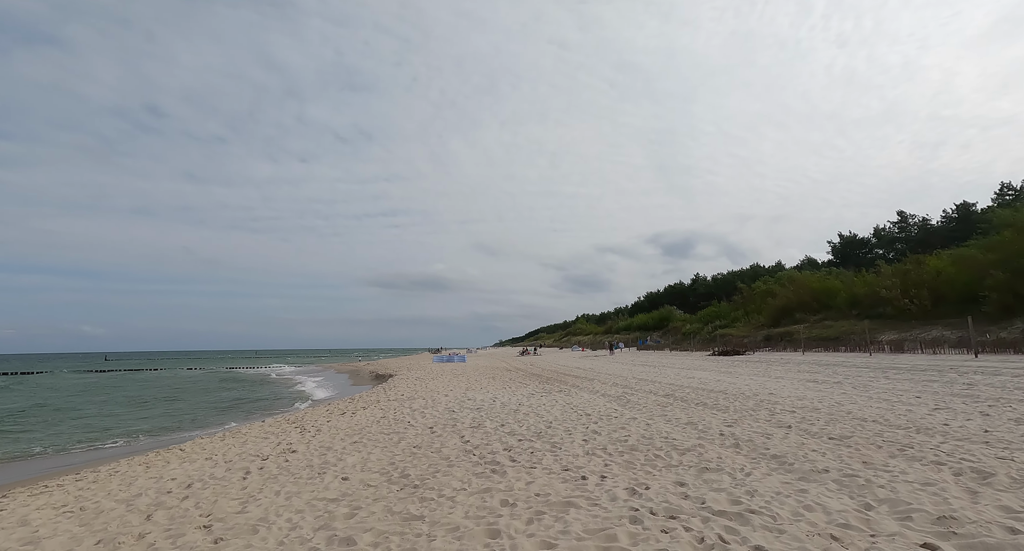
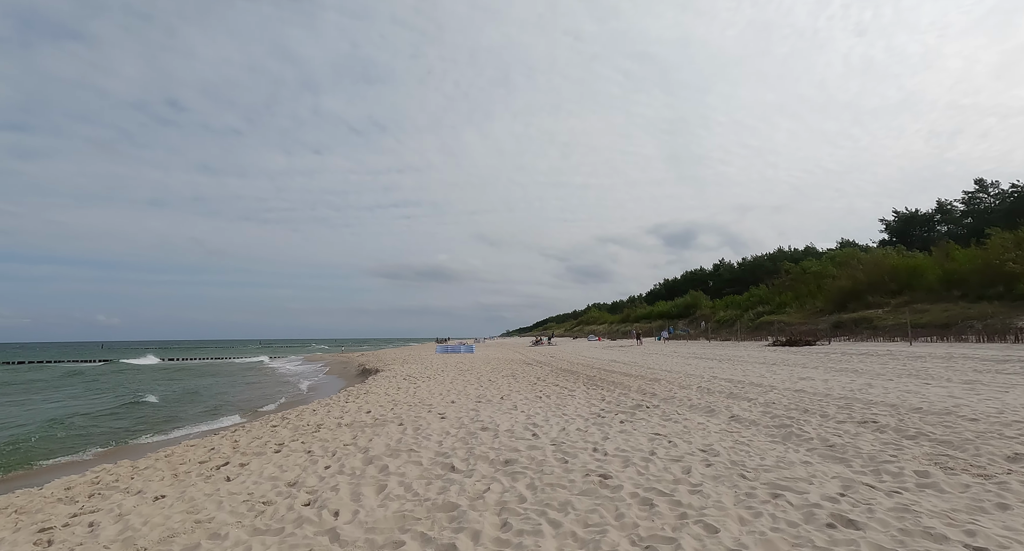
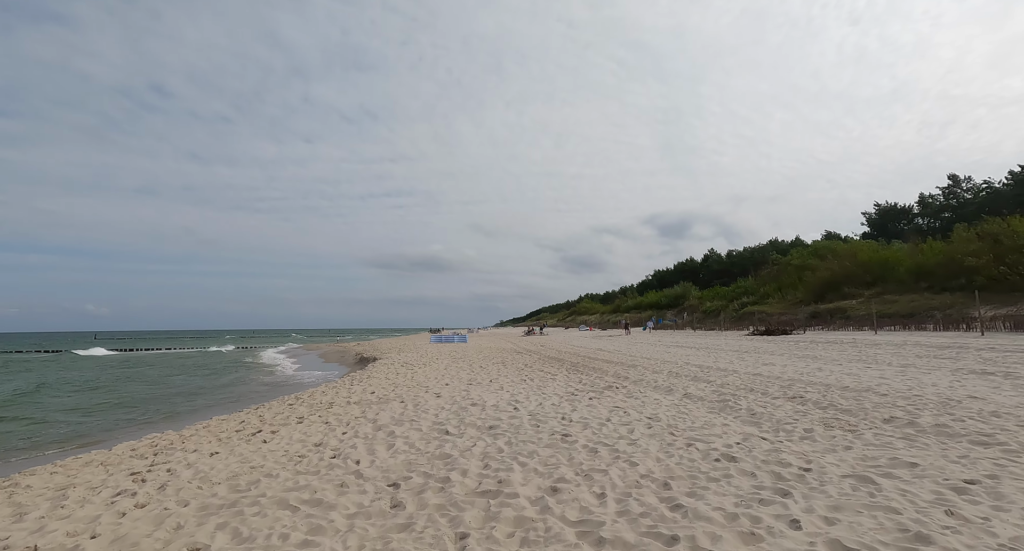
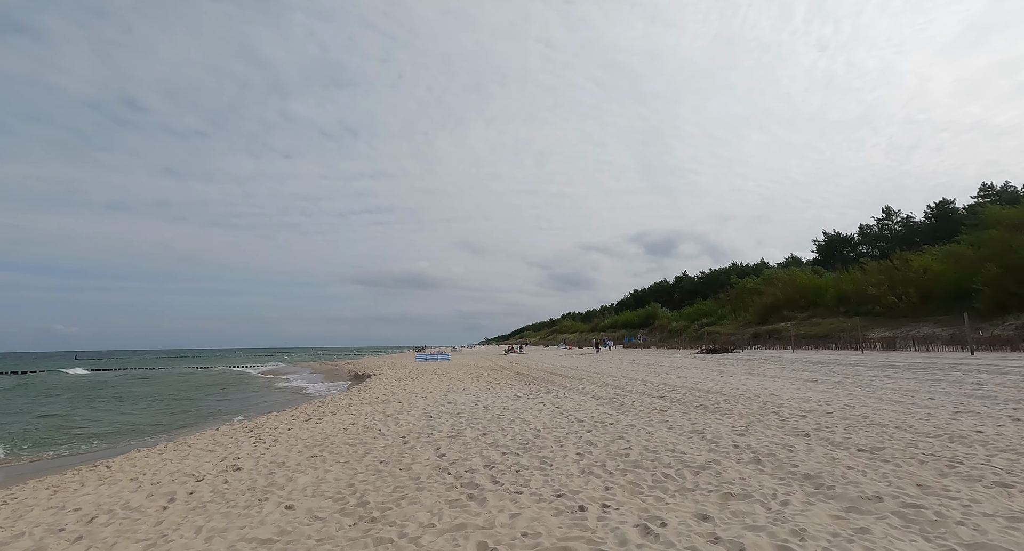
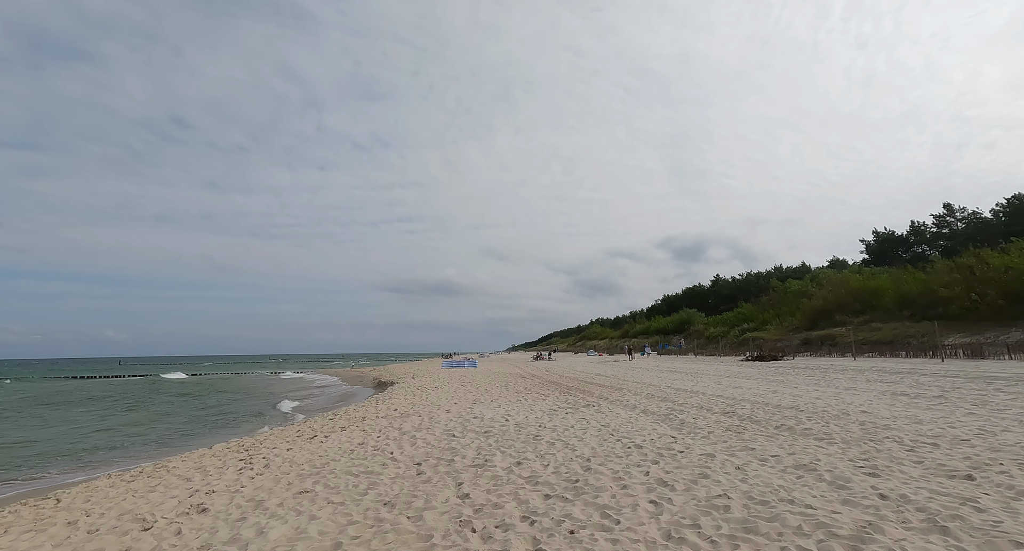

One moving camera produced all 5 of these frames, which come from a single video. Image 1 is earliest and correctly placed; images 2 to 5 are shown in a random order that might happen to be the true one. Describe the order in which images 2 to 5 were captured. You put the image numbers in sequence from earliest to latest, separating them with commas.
4, 5, 3, 2
